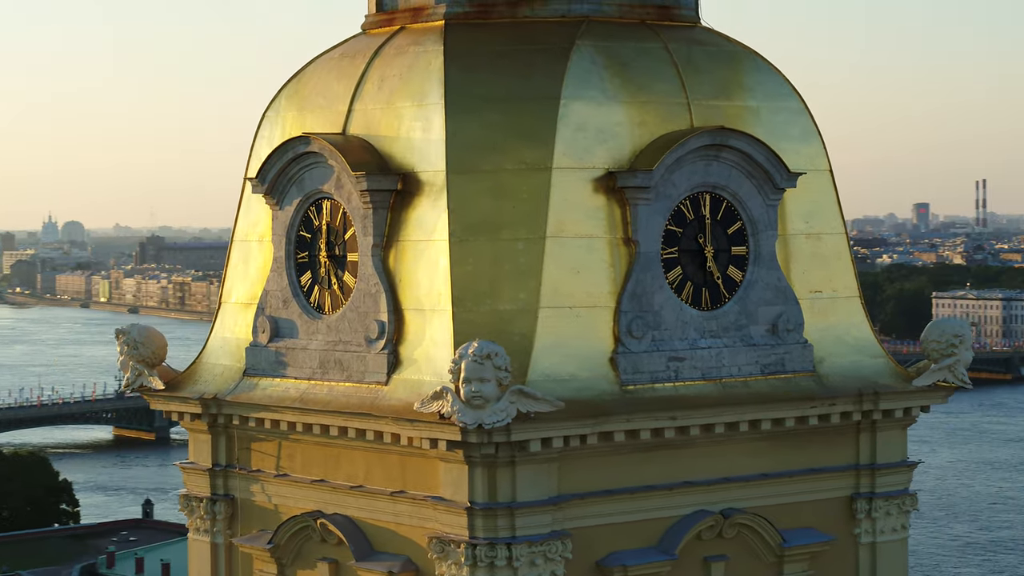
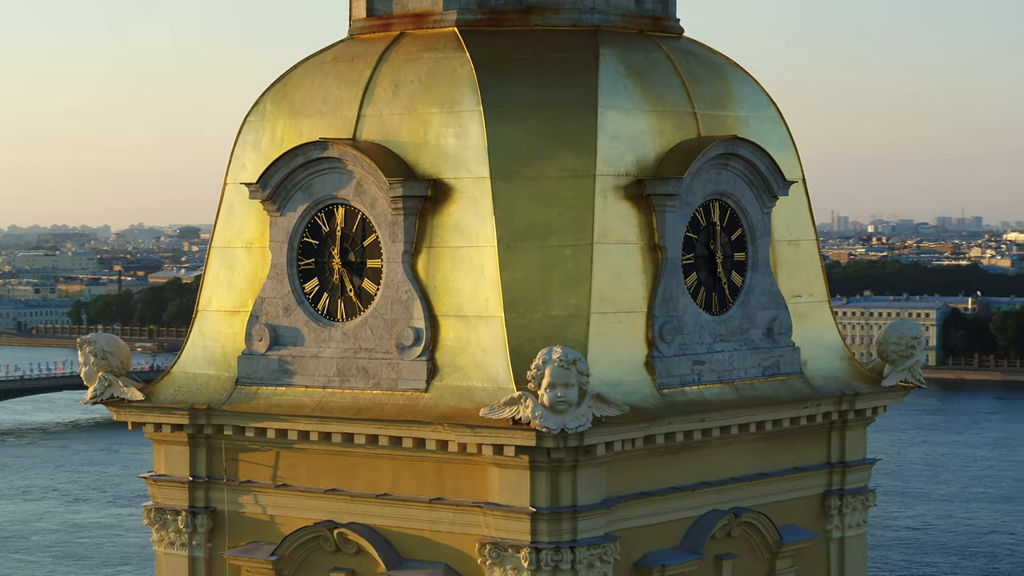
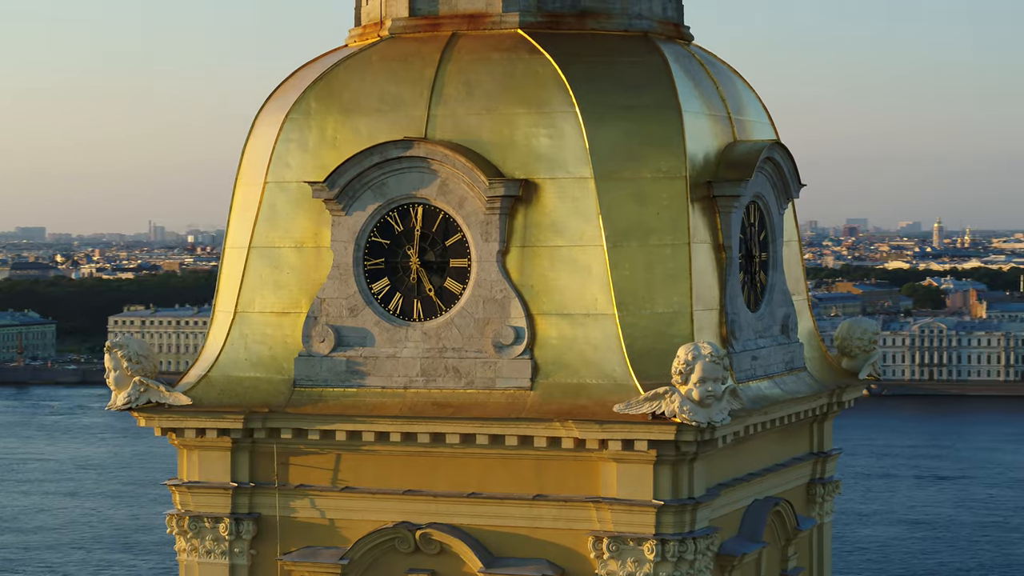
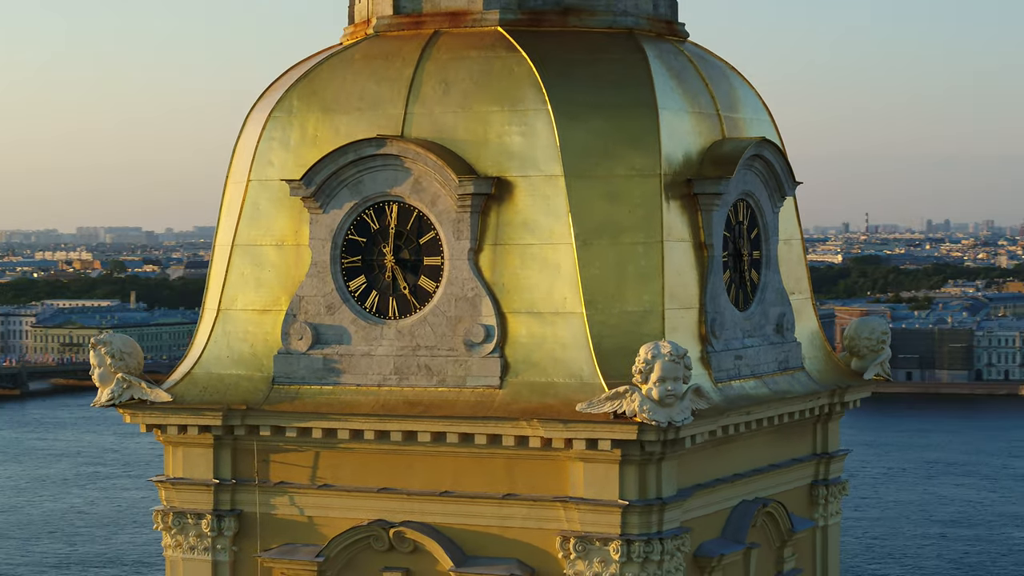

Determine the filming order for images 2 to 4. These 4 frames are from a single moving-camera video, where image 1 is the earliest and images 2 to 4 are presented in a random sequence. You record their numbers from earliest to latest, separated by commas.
2, 4, 3
